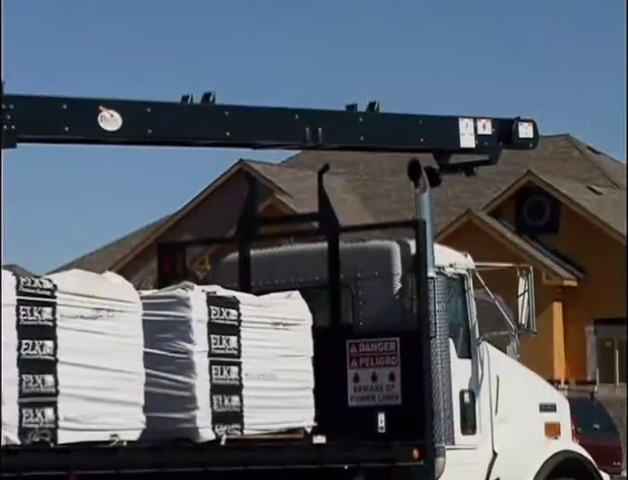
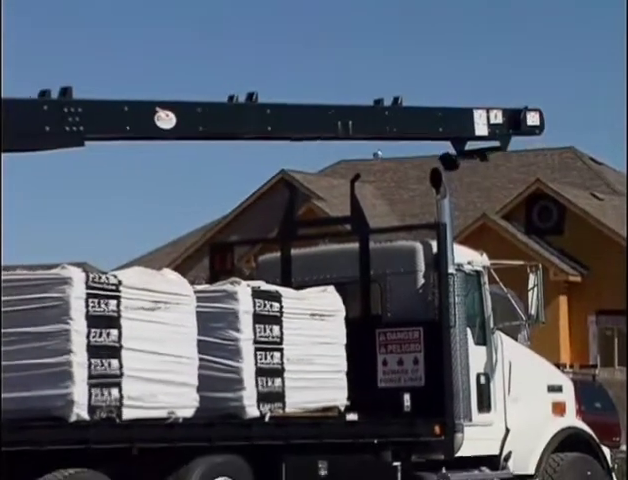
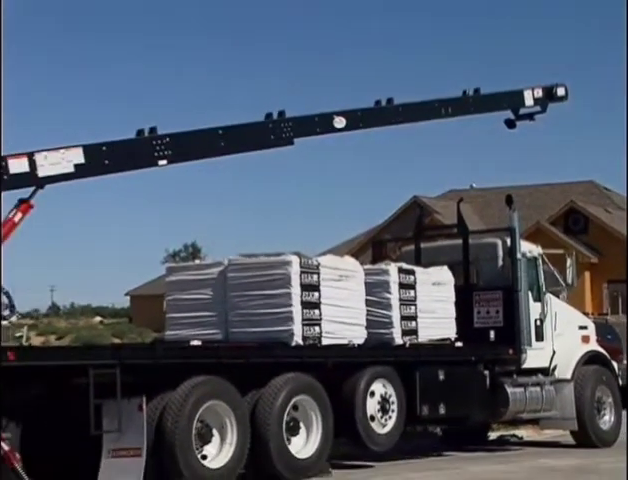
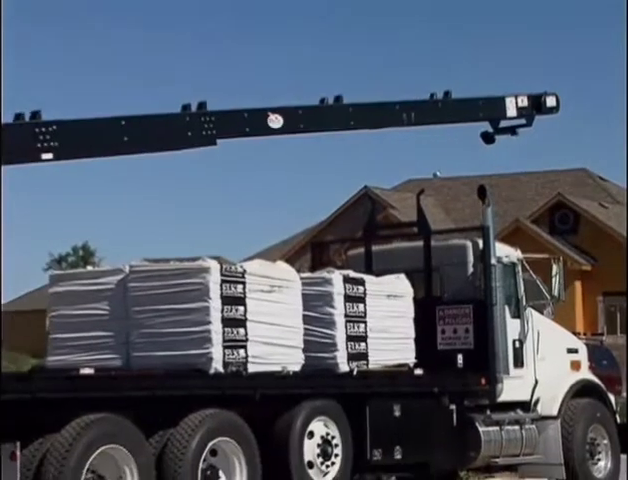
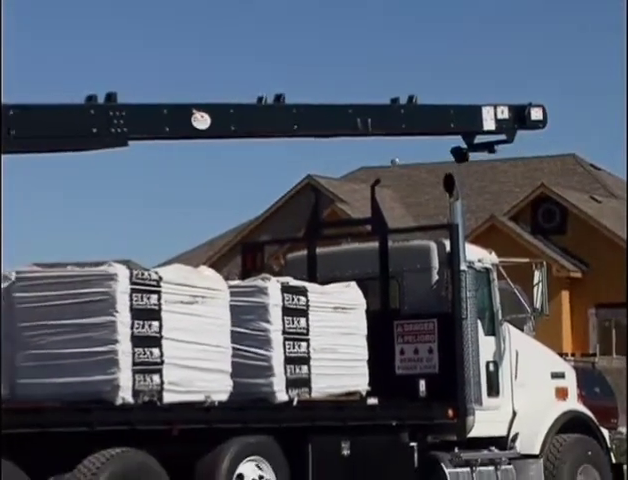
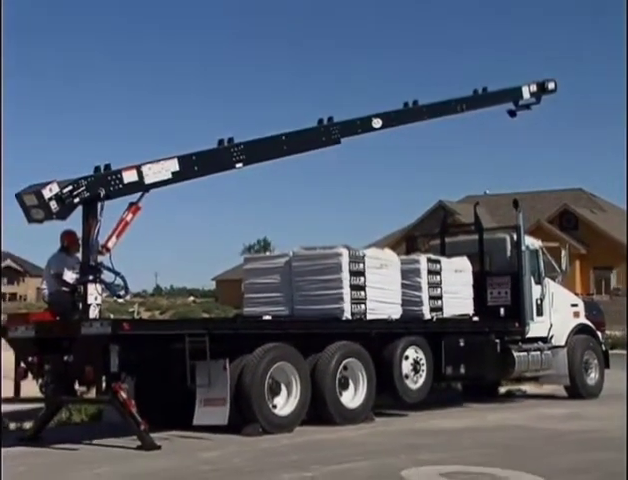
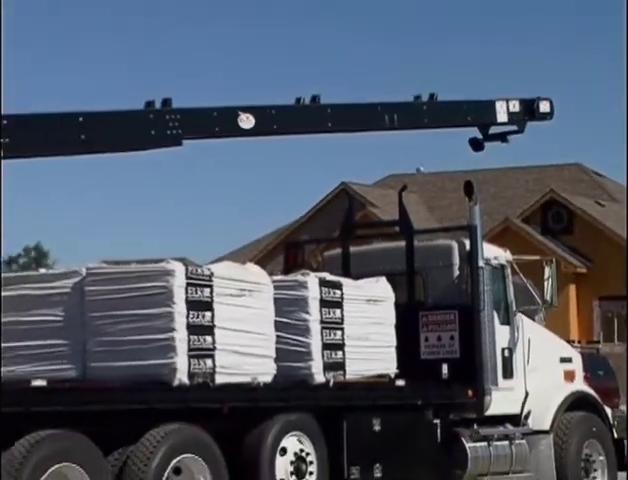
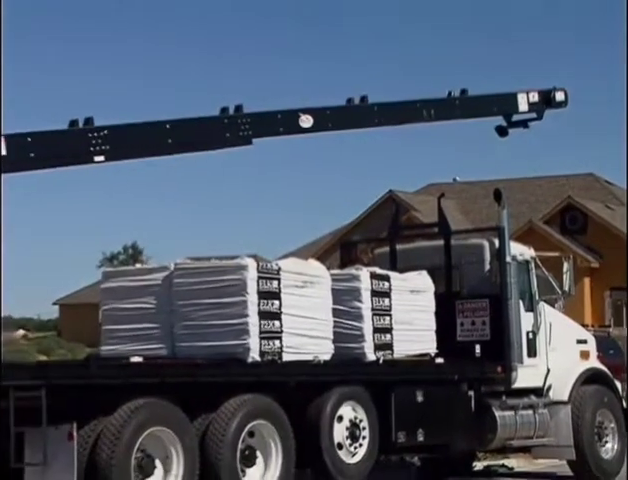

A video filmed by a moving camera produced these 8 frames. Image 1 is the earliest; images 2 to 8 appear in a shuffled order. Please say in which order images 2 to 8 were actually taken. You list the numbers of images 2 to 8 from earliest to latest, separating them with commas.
2, 5, 7, 4, 8, 3, 6
